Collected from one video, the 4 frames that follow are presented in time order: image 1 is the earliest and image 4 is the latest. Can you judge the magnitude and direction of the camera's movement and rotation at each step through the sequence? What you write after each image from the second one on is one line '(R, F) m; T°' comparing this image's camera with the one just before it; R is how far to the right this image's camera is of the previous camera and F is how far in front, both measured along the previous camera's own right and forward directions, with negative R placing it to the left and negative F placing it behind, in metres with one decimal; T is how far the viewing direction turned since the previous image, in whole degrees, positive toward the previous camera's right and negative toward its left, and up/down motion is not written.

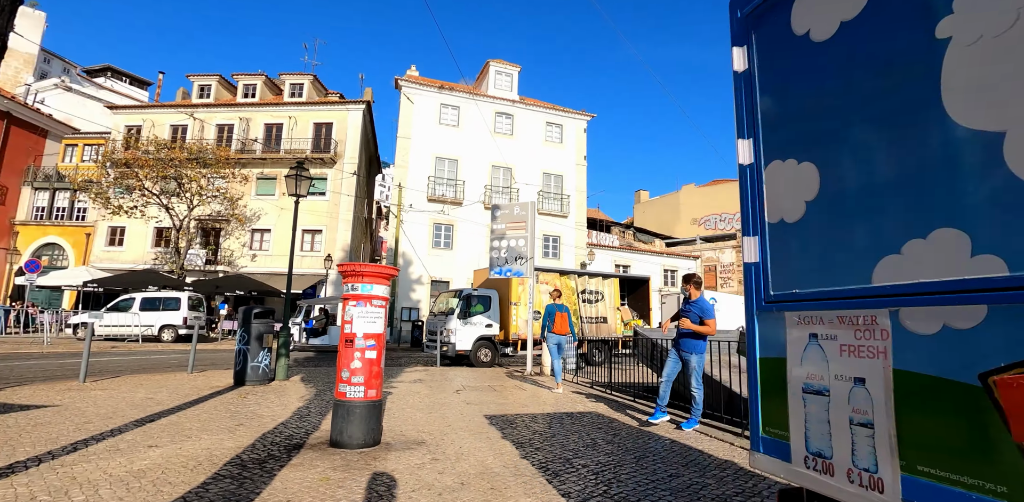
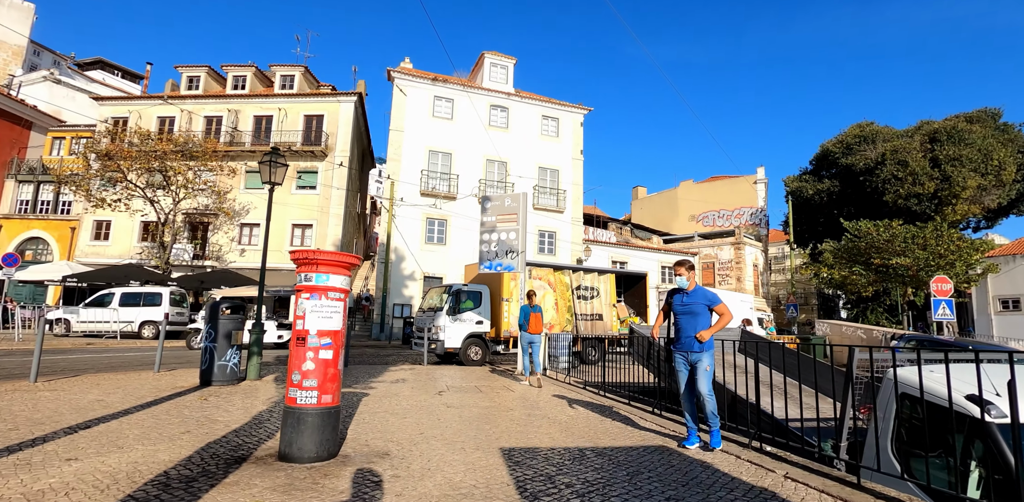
(+0.2, +0.5) m; 0°
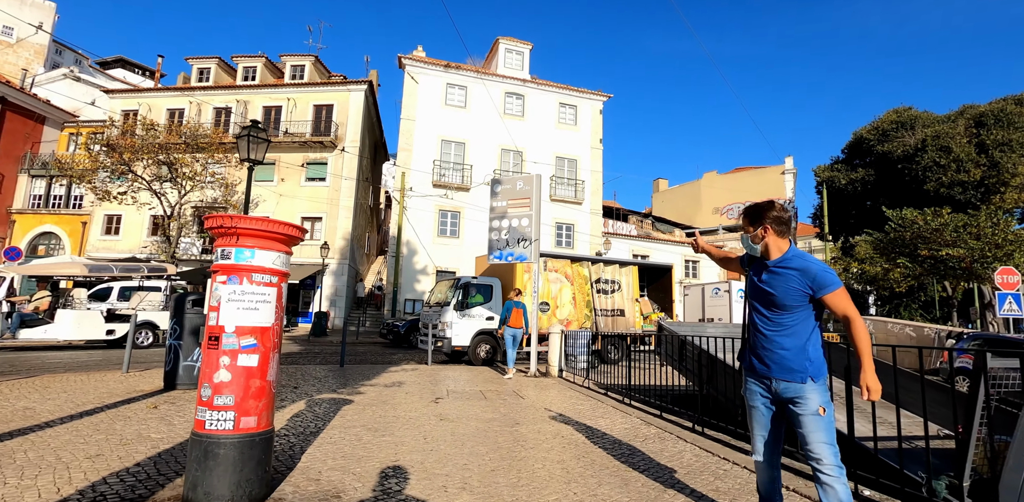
(+0.1, +1.2) m; -2°
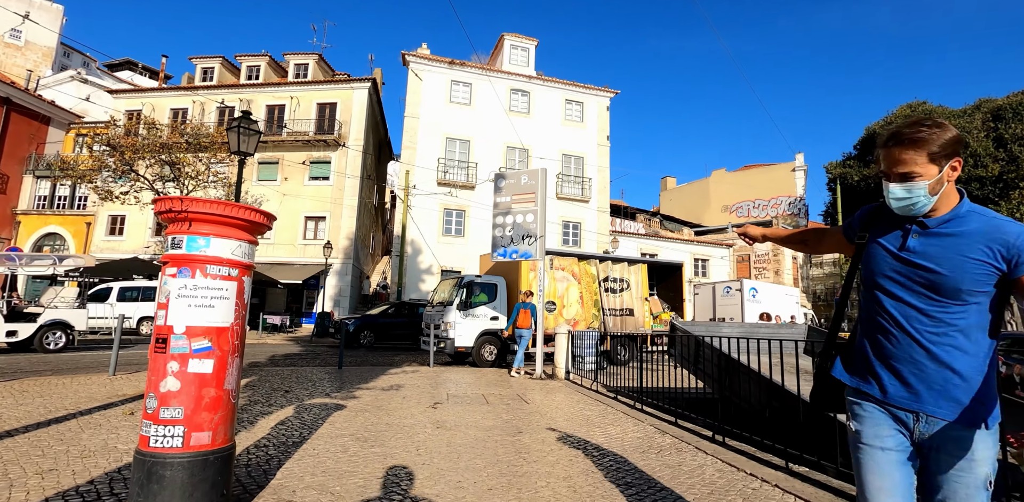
(+0.1, +0.4) m; -1°
